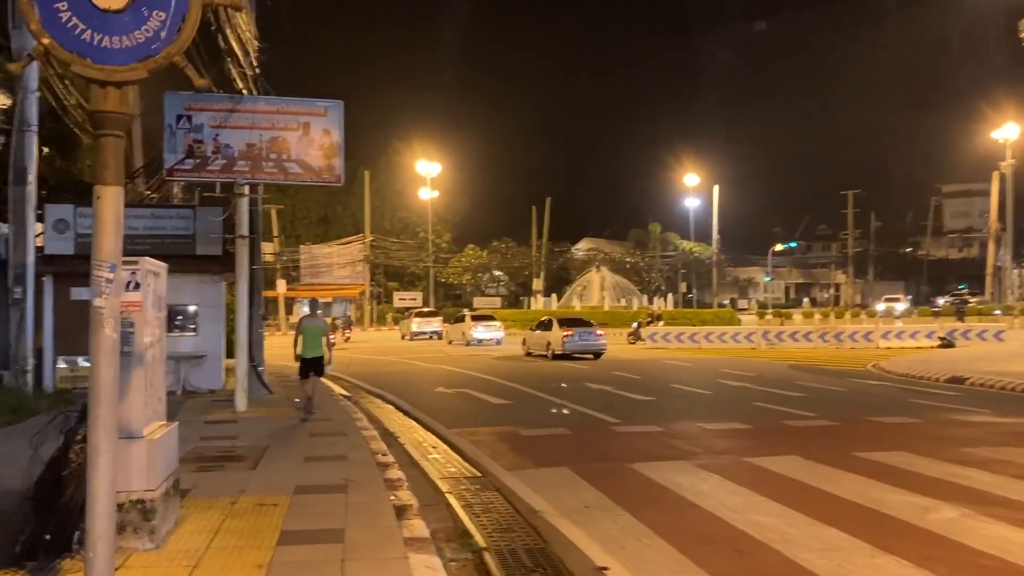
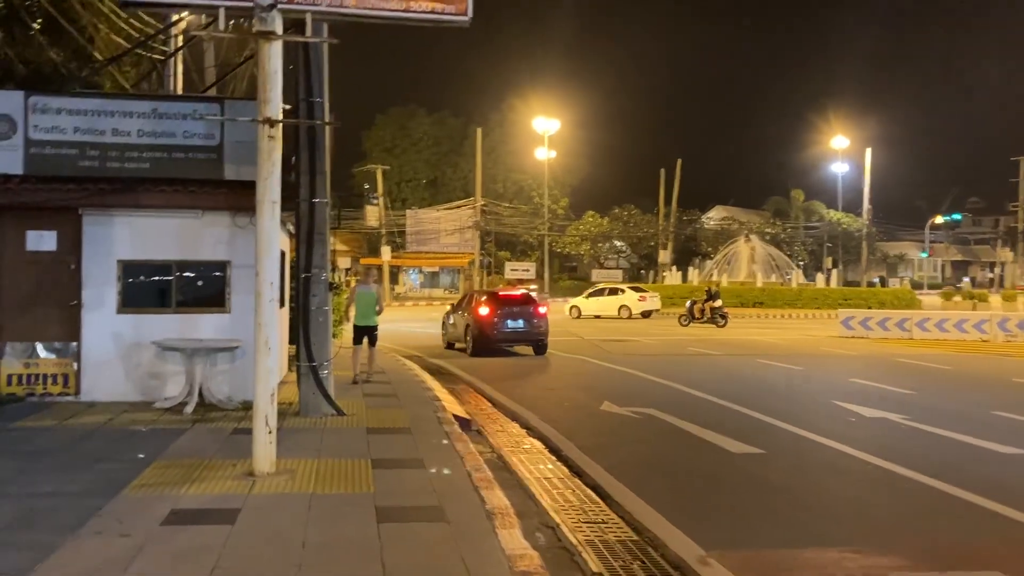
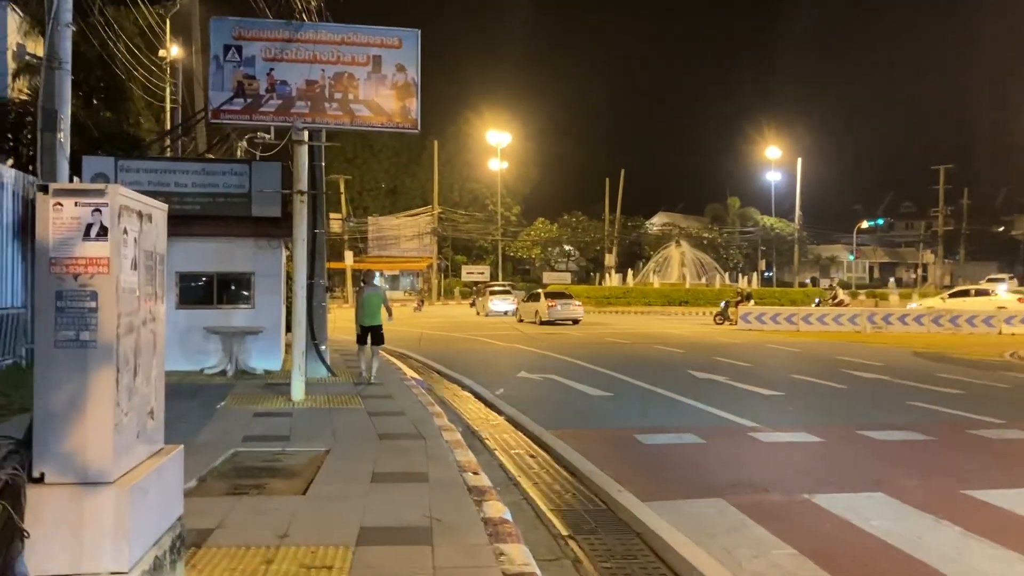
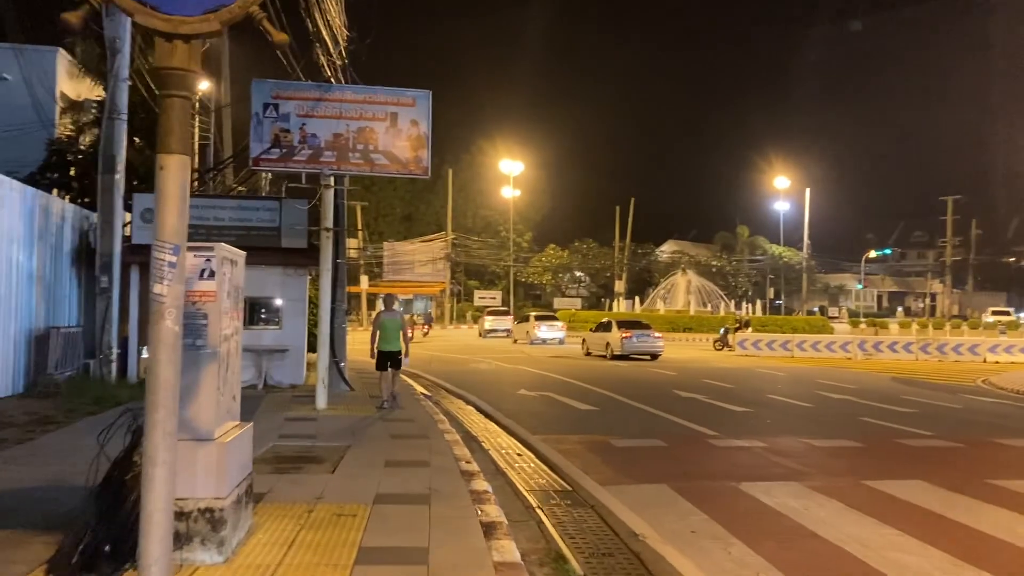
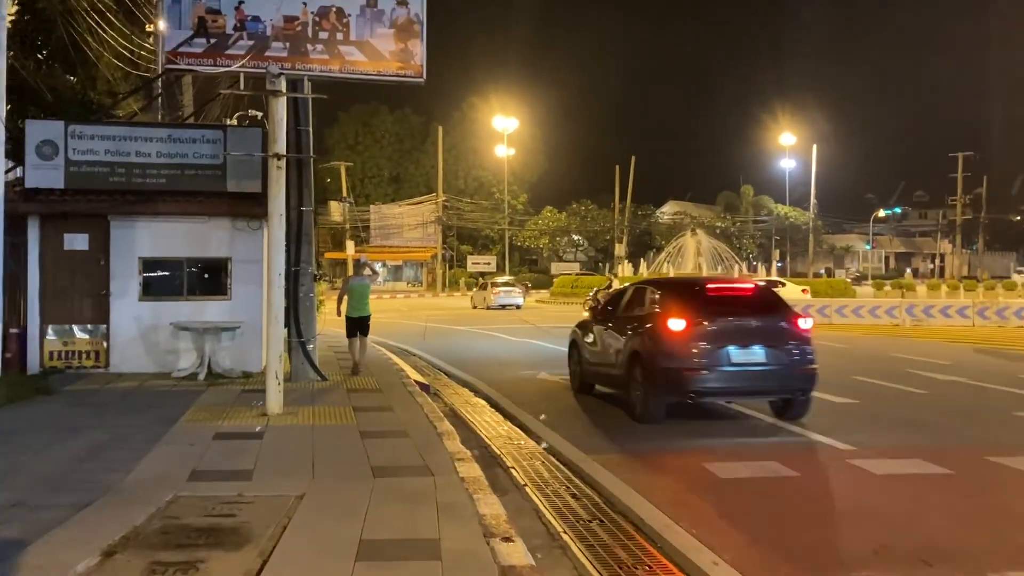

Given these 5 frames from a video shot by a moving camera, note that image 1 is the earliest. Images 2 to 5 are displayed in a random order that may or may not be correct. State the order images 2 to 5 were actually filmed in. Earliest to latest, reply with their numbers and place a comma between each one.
4, 3, 5, 2
